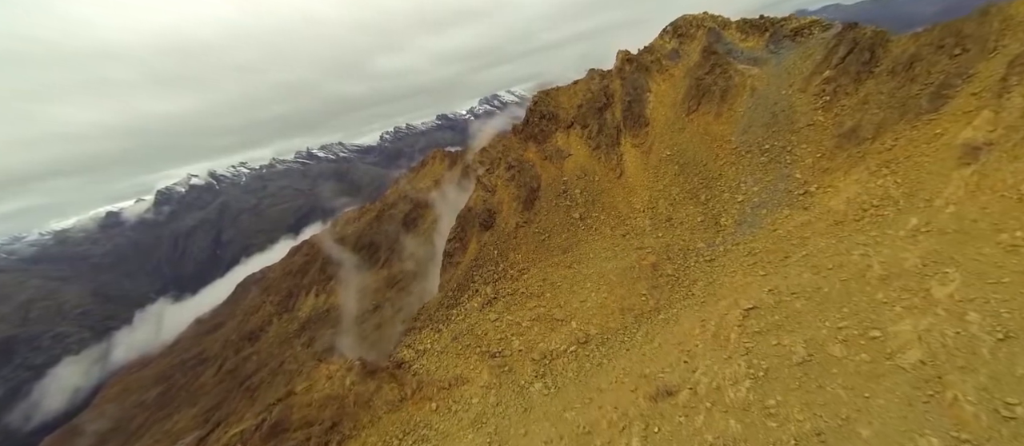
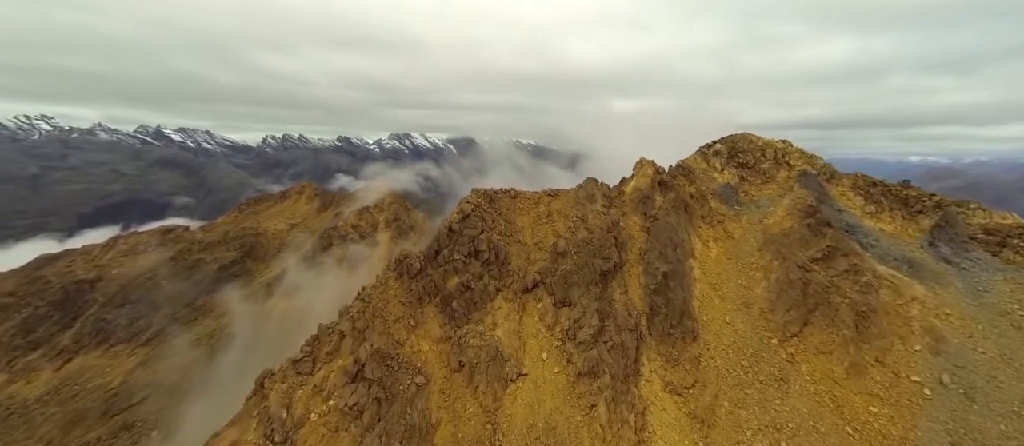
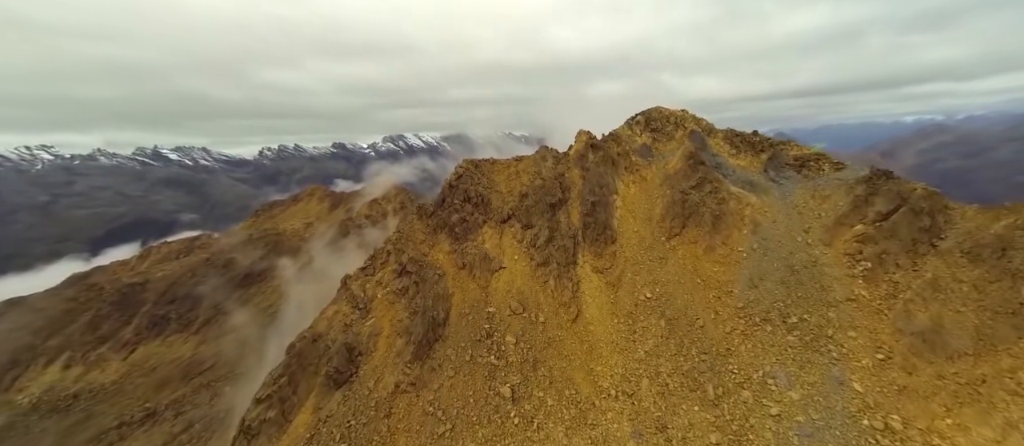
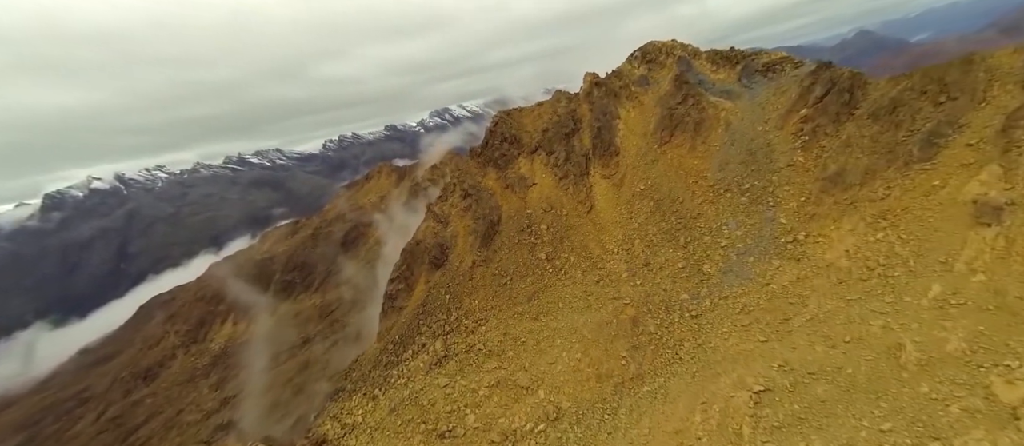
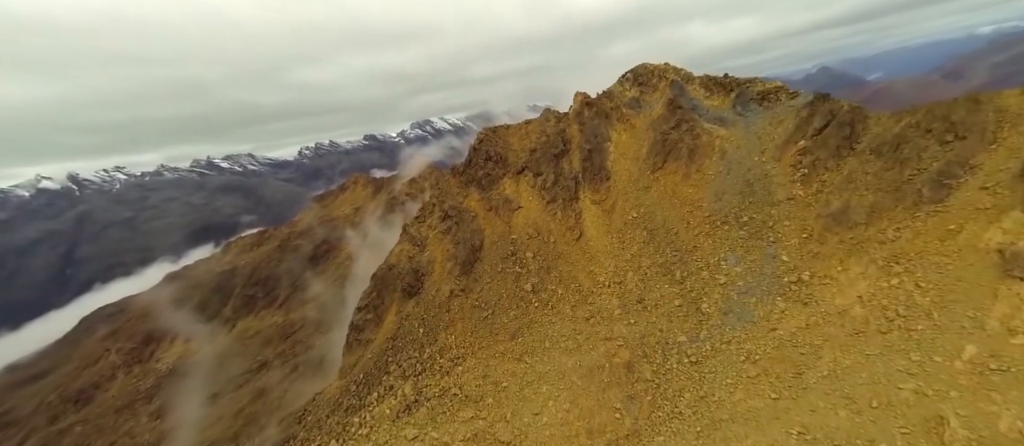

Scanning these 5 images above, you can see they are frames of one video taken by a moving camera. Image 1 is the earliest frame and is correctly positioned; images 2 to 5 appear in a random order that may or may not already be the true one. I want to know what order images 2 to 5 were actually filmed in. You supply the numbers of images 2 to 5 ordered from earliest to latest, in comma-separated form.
4, 5, 3, 2
